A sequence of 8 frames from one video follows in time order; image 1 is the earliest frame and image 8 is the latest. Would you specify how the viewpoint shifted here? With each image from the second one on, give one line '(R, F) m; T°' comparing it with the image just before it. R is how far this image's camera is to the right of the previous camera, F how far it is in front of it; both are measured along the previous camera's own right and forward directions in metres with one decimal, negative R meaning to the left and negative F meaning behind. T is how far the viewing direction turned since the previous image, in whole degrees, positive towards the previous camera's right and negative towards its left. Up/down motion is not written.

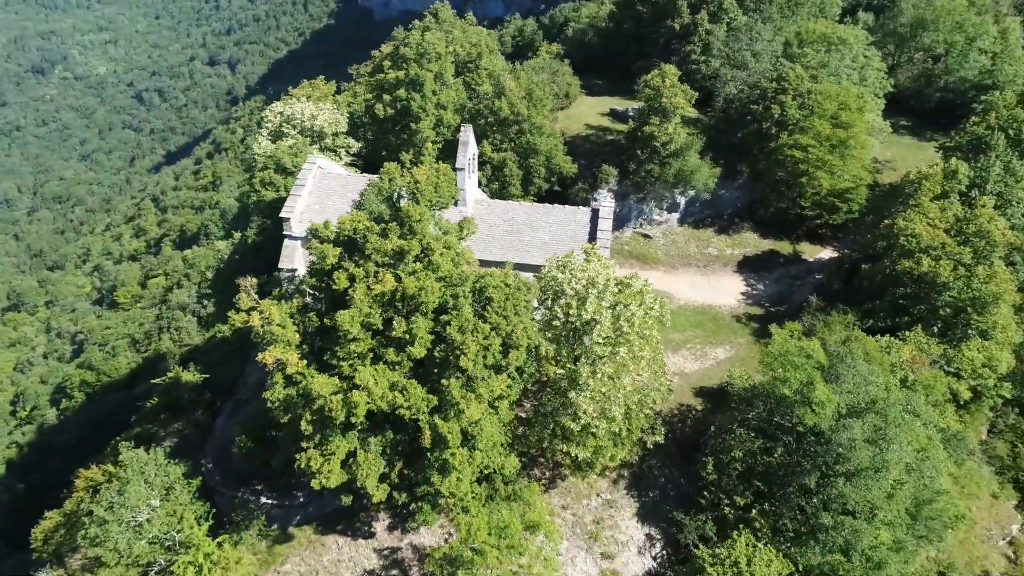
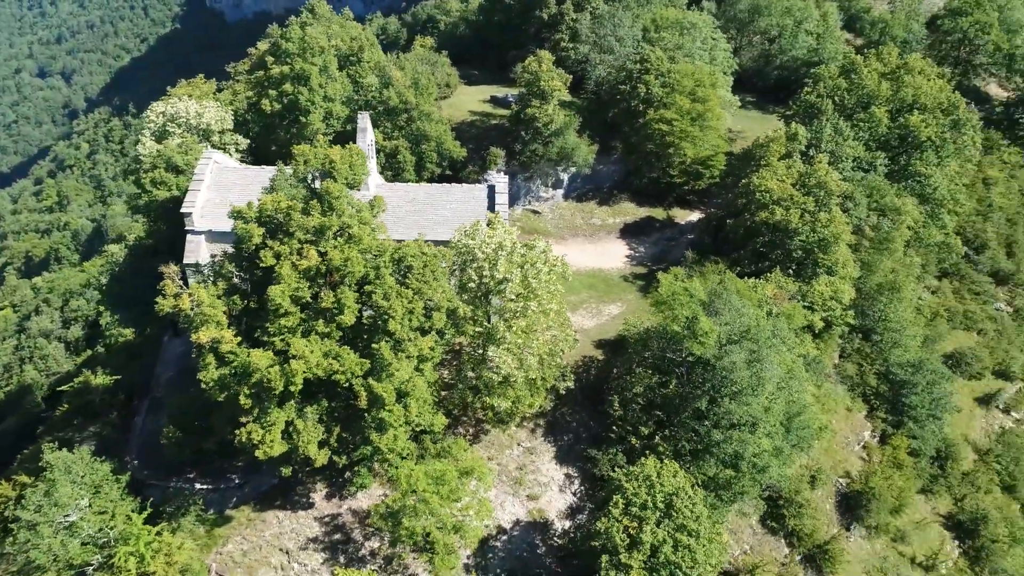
(-1.3, -1.9) m; +9°
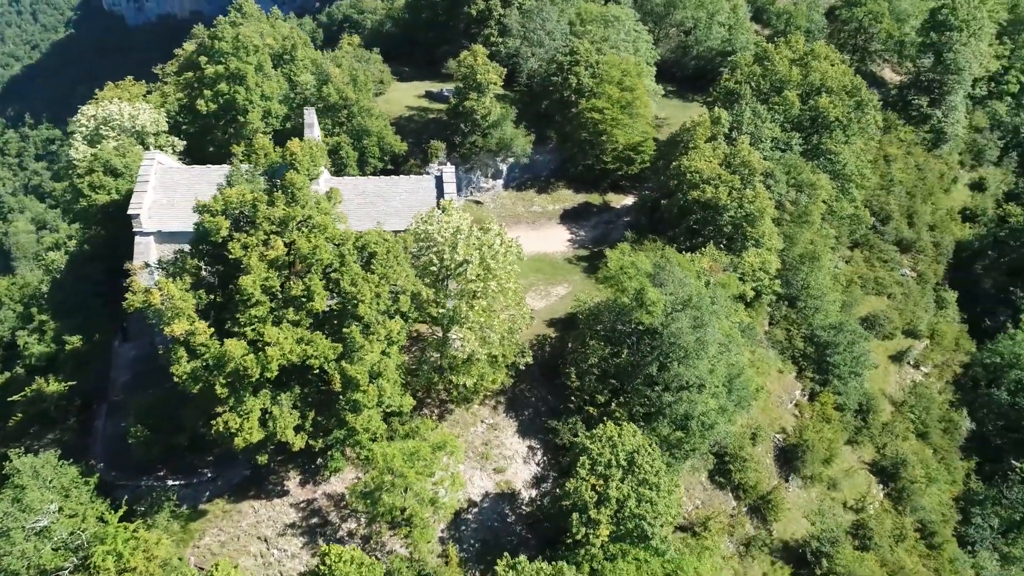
(-1.2, -1.2) m; +6°
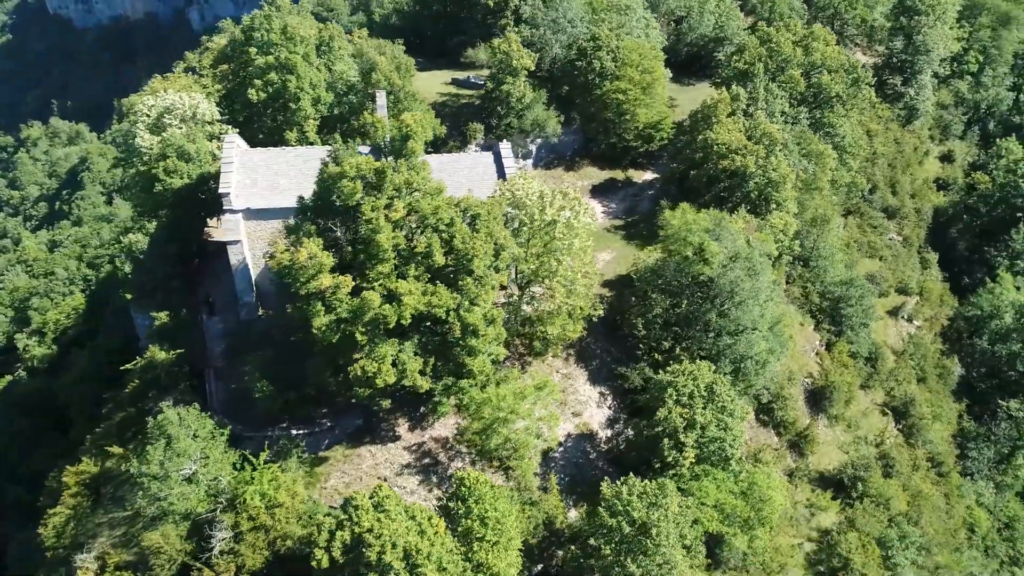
(-5.0, -2.7) m; +4°
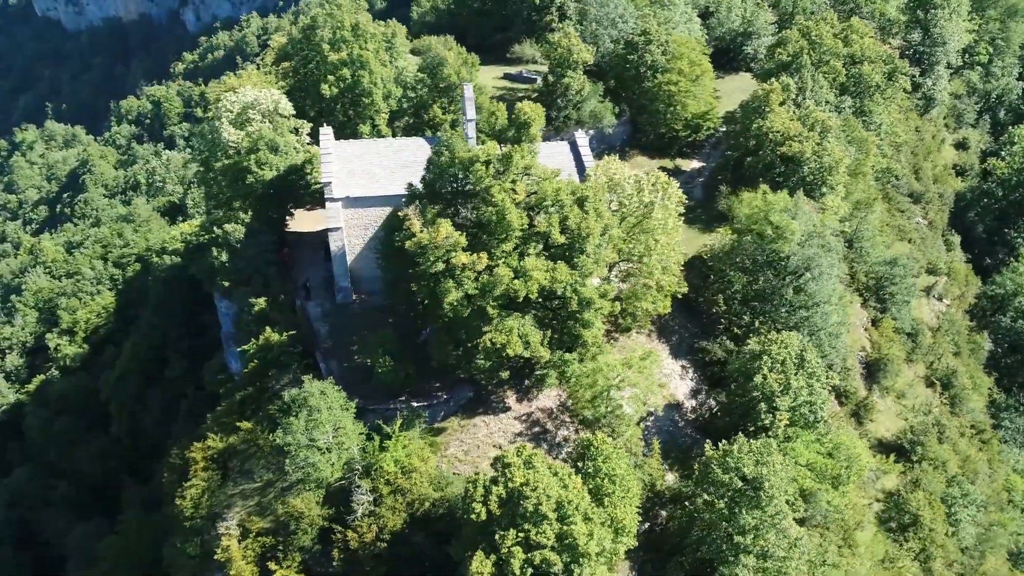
(-4.8, -1.8) m; +1°
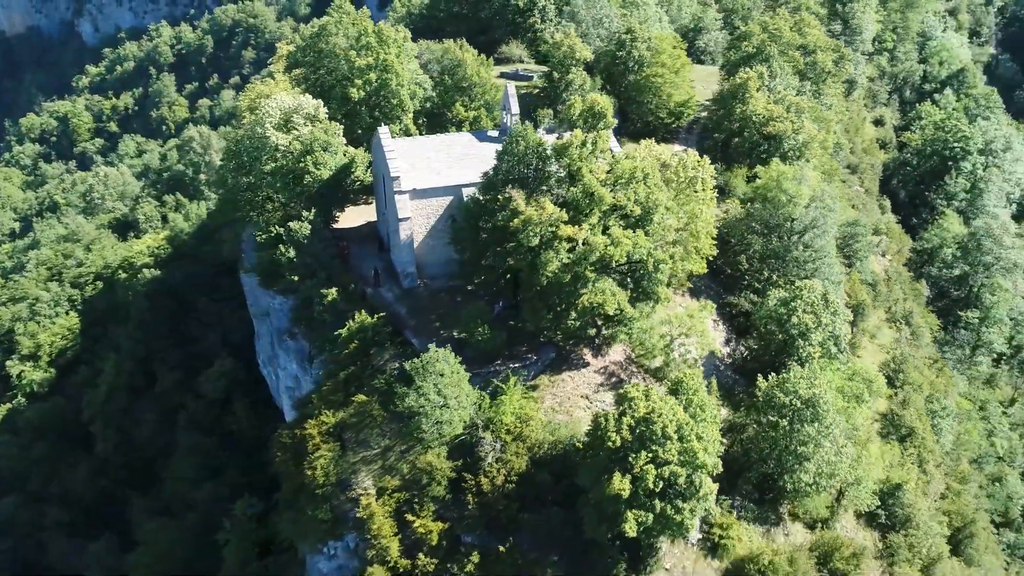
(-7.7, -3.5) m; +7°
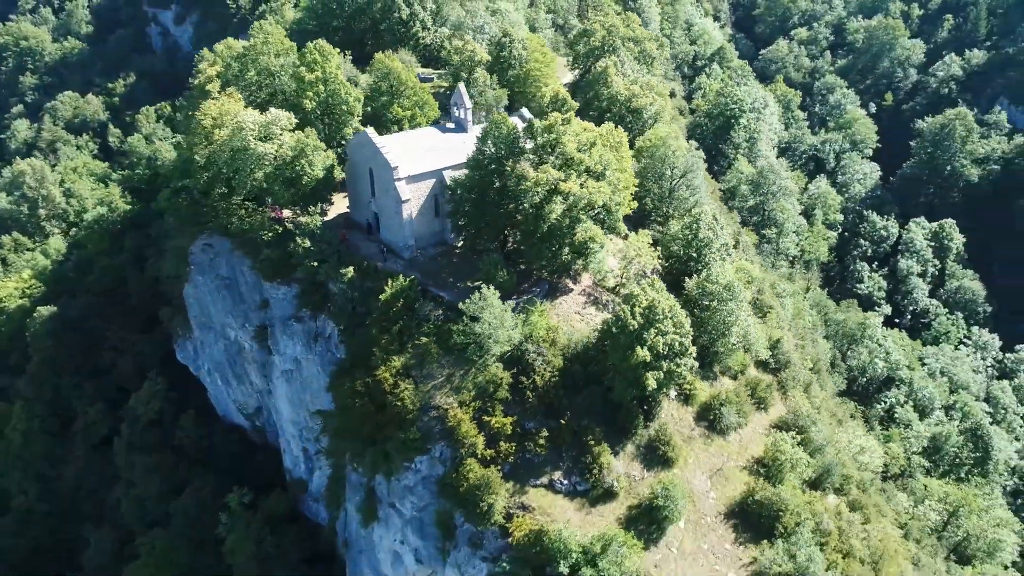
(-13.0, -7.9) m; +17°
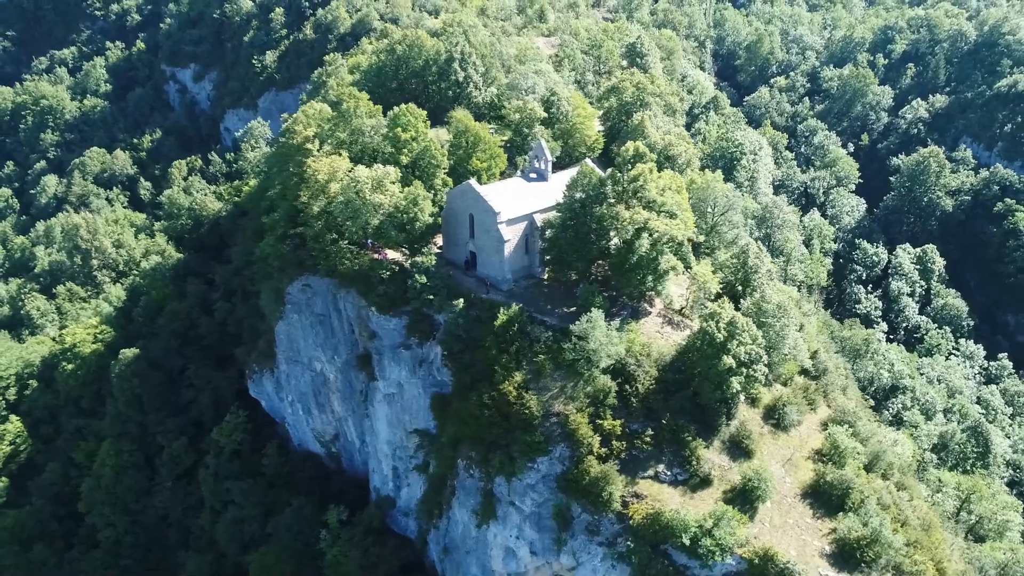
(-9.1, -7.0) m; +3°
